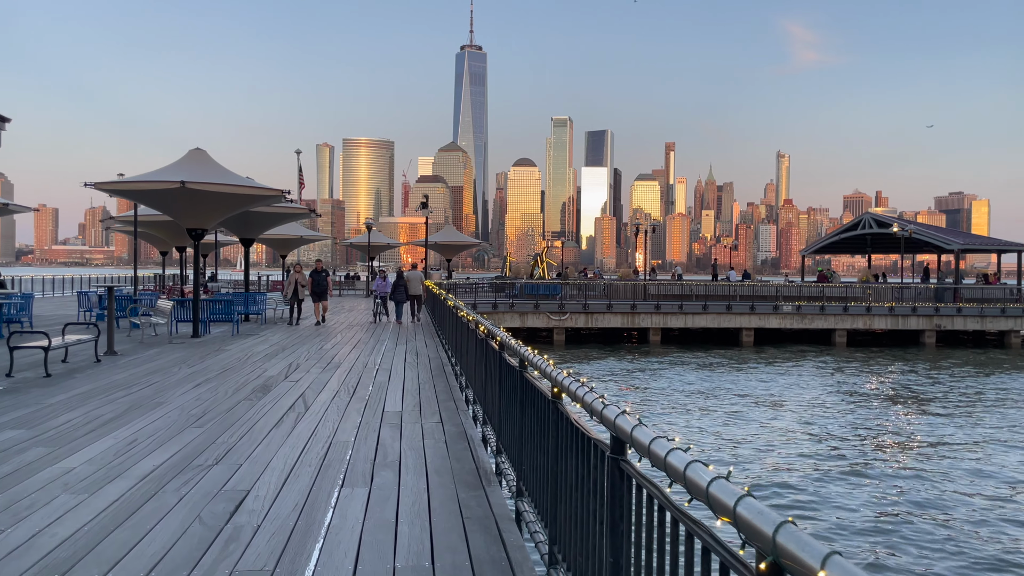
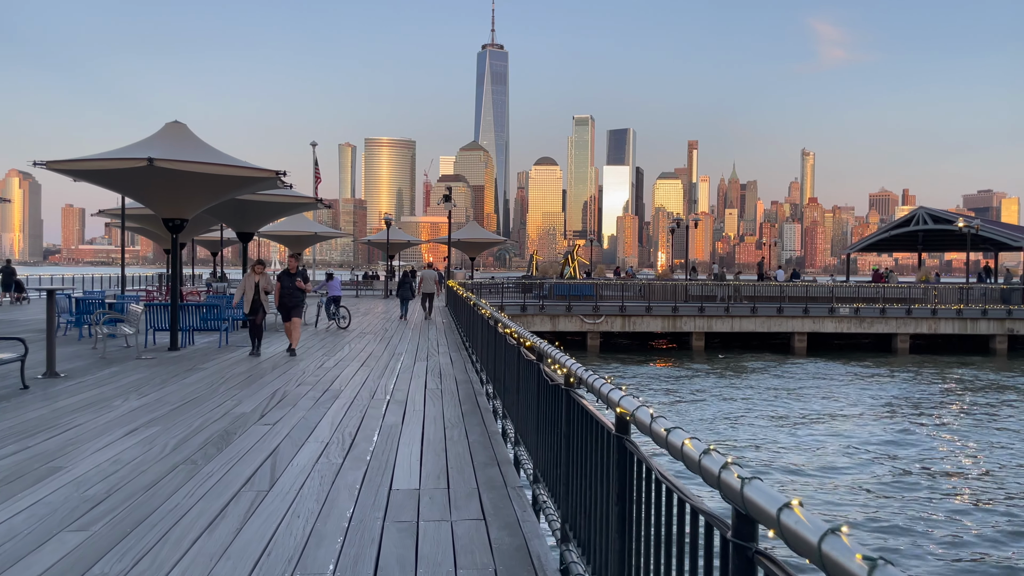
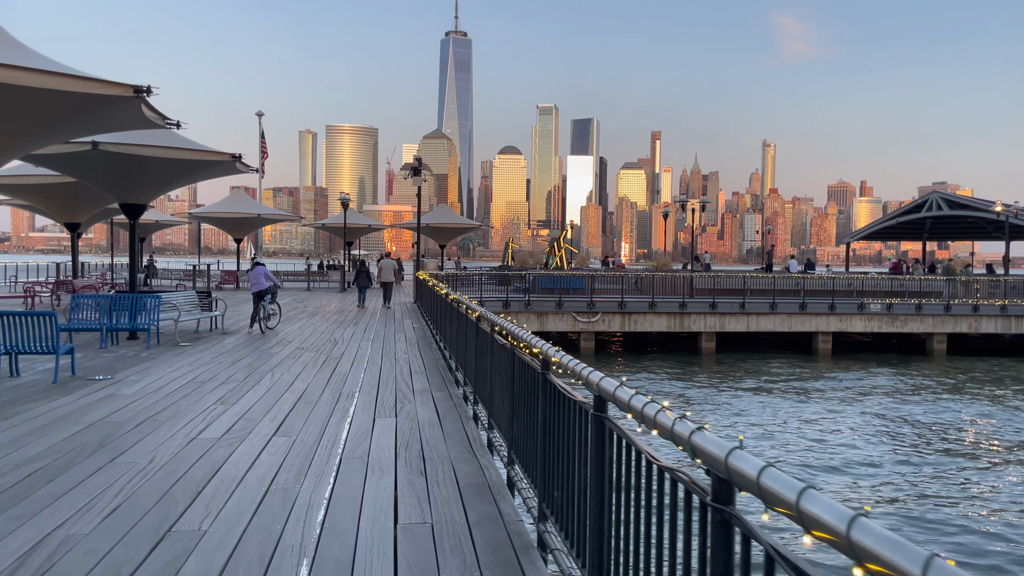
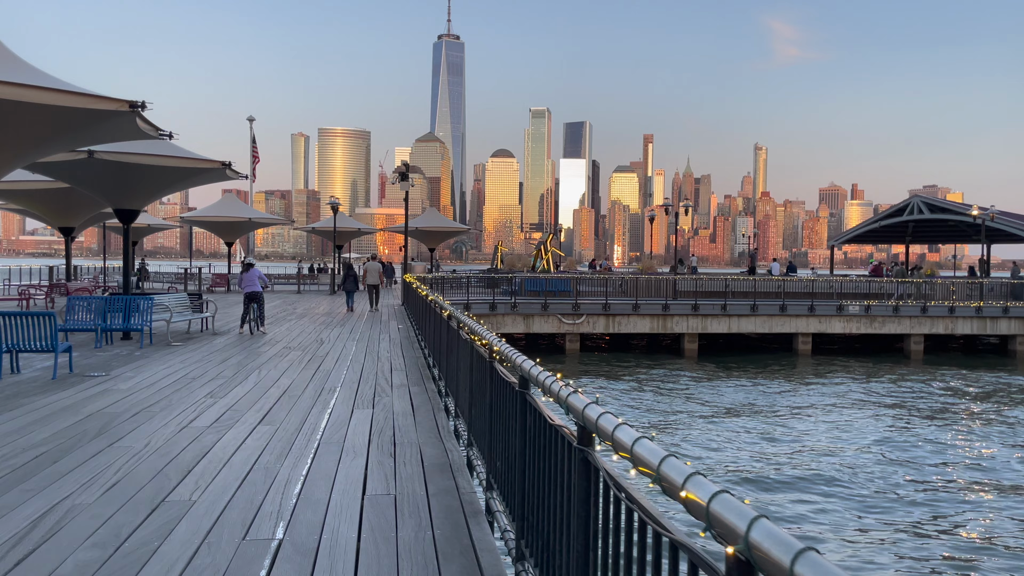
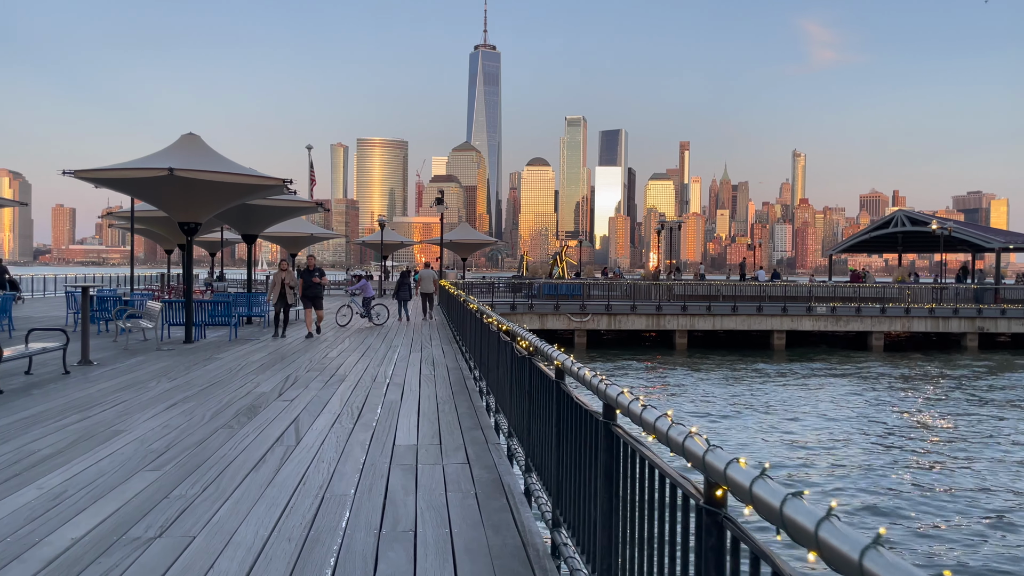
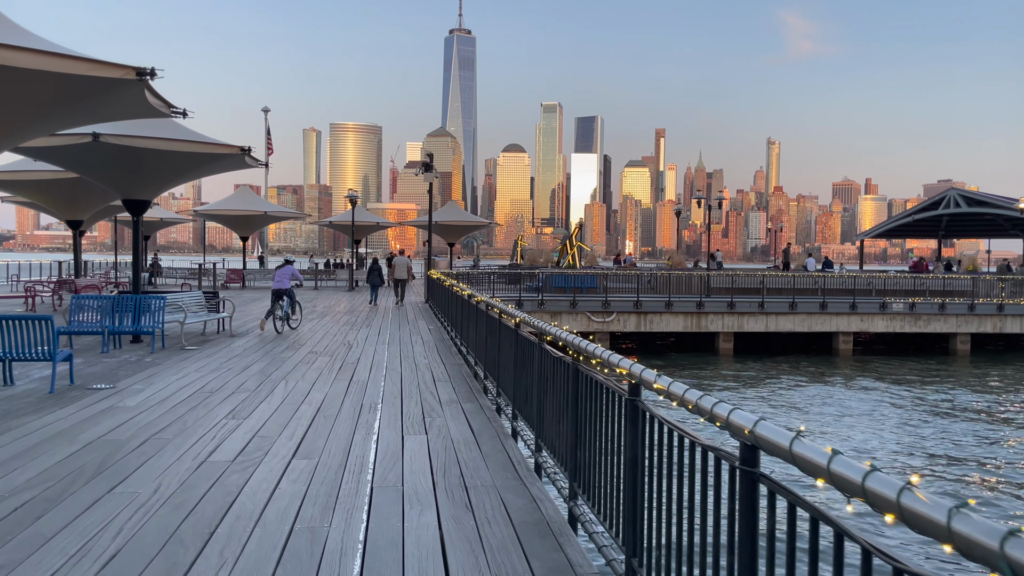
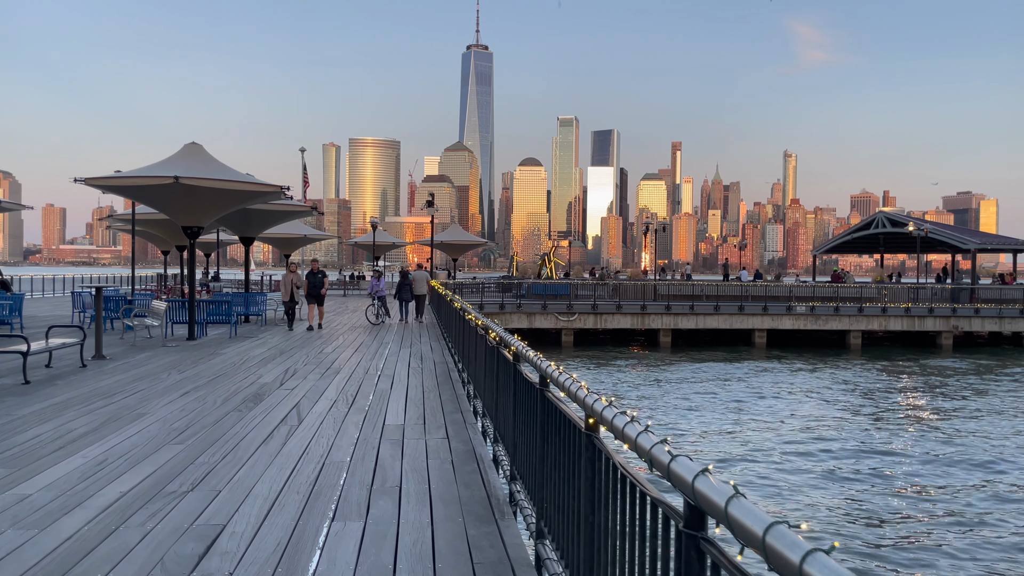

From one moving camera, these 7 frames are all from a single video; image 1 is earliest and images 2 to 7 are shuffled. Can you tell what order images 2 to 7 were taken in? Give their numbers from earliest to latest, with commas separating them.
7, 5, 2, 4, 3, 6
